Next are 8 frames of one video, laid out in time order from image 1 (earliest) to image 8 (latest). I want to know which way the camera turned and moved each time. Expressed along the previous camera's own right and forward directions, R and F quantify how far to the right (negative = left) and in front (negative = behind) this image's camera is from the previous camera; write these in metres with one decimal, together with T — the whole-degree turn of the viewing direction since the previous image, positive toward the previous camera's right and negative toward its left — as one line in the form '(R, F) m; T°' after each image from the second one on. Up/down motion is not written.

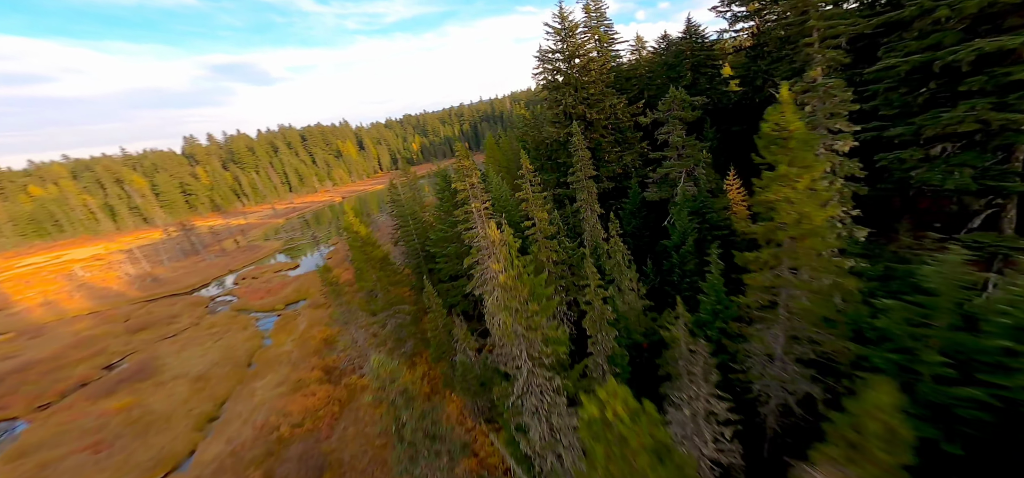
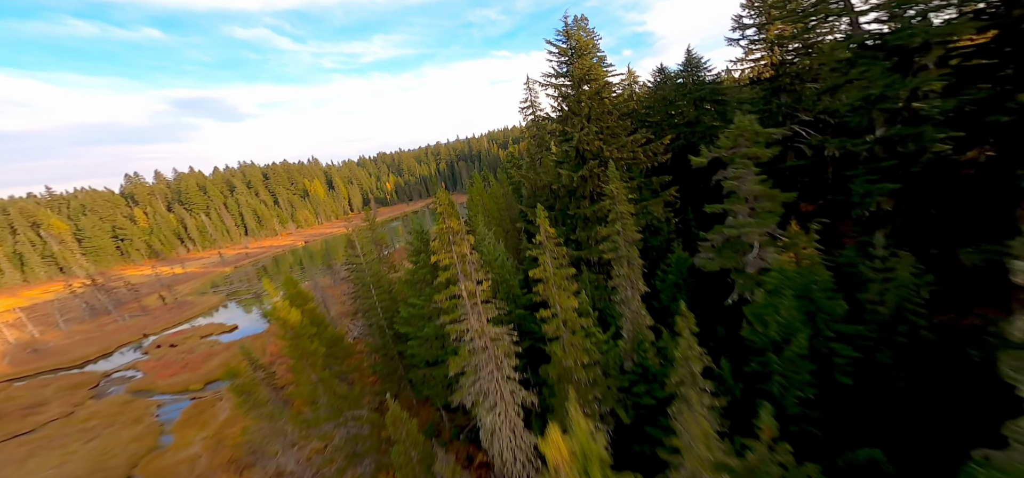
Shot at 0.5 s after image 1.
(-0.7, +3.8) m; +4°
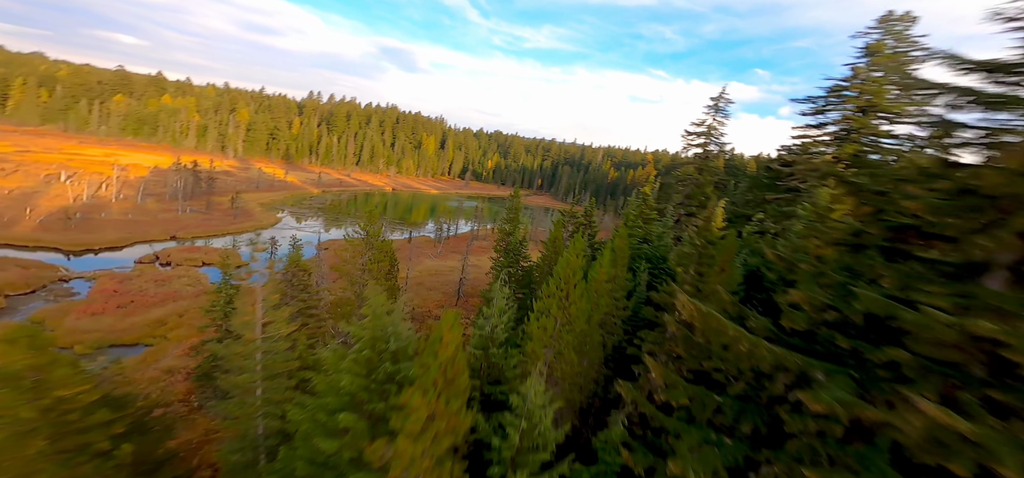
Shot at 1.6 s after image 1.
(-0.9, +8.3) m; -11°
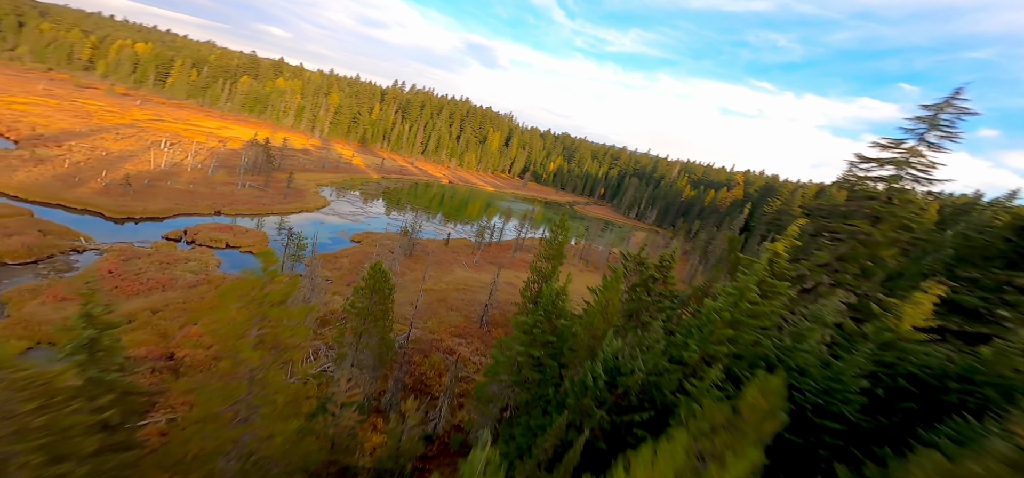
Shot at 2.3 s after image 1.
(+0.7, +4.5) m; -8°
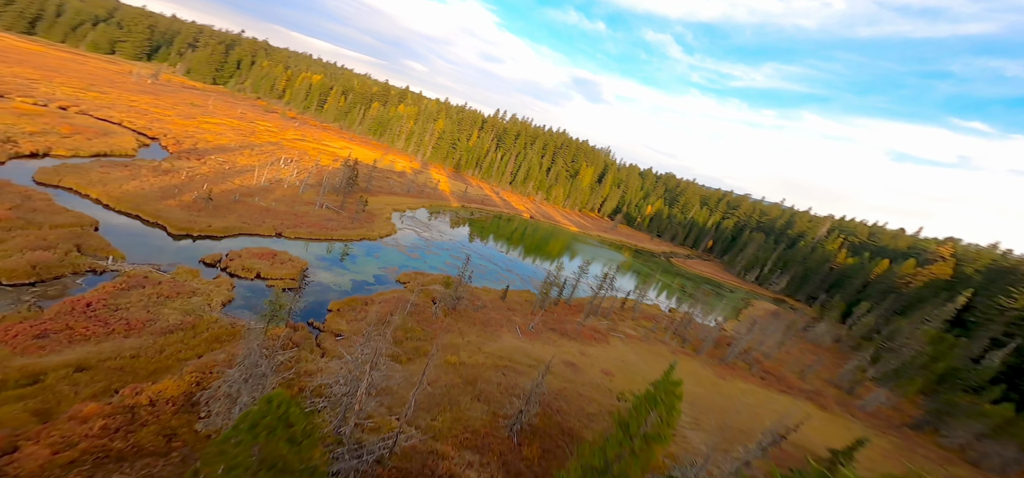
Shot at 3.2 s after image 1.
(+1.5, +6.5) m; -14°
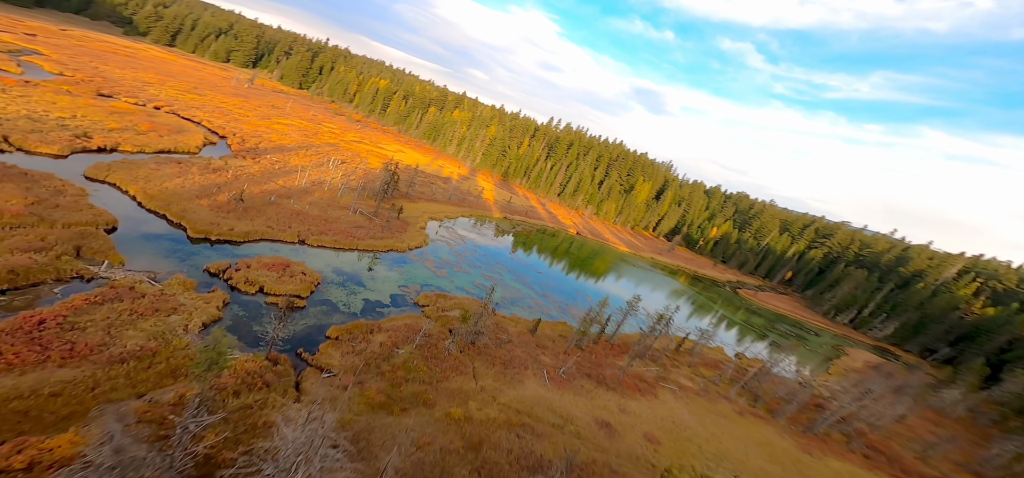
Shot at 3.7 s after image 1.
(+1.1, +4.1) m; -8°
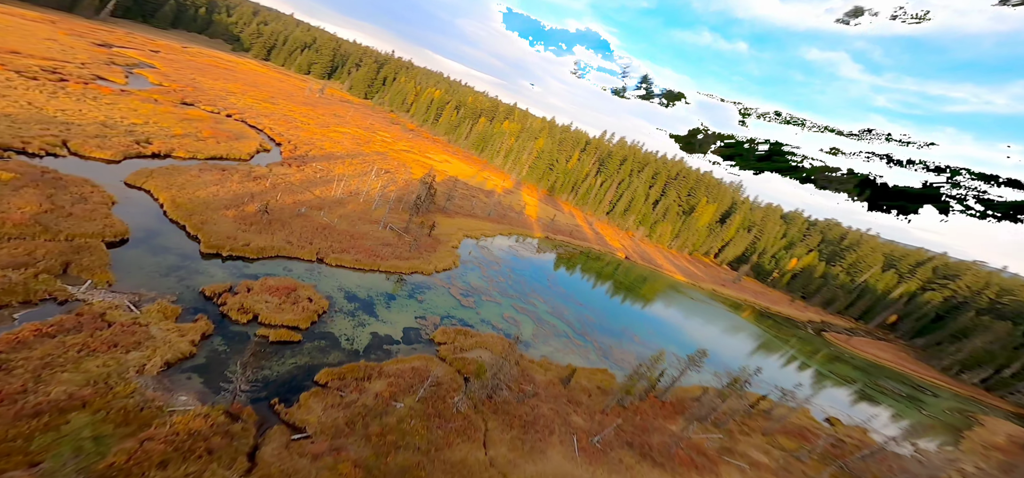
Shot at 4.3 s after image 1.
(+1.0, +4.1) m; -7°
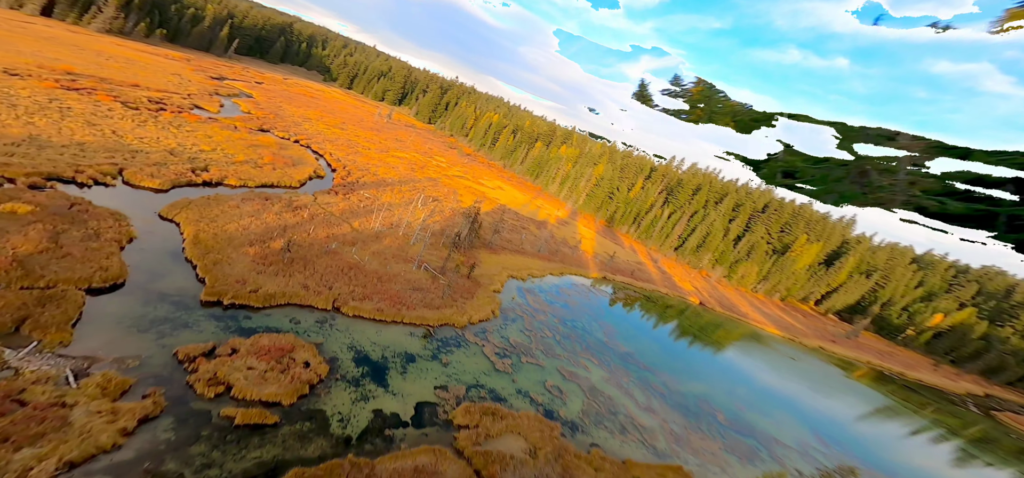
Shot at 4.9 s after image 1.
(+0.8, +5.5) m; -9°
